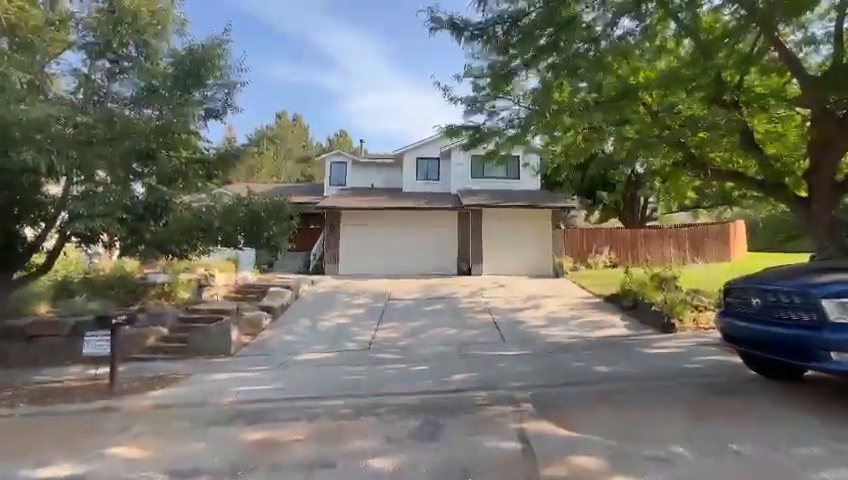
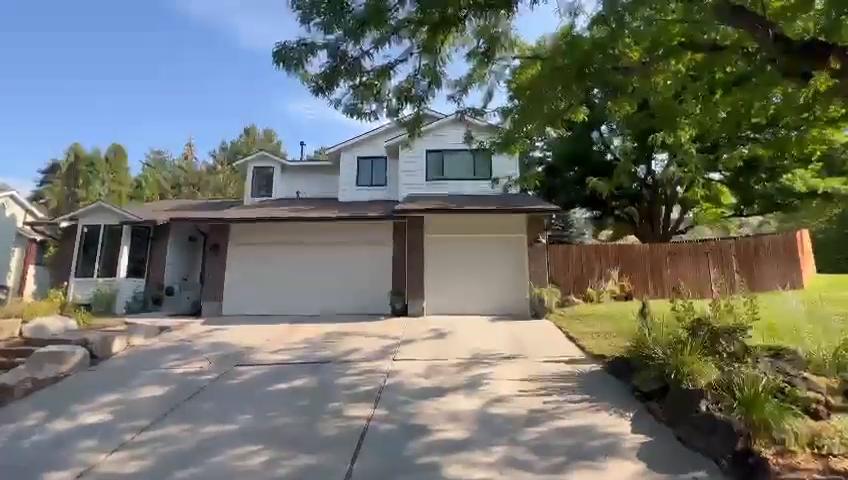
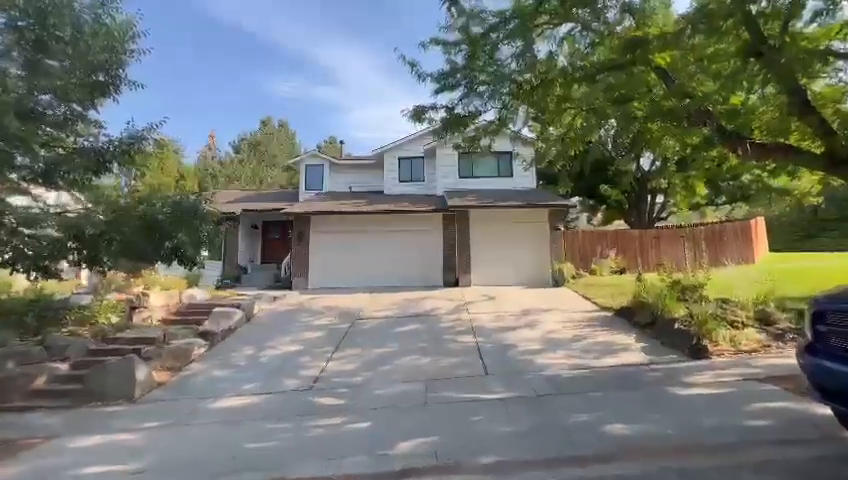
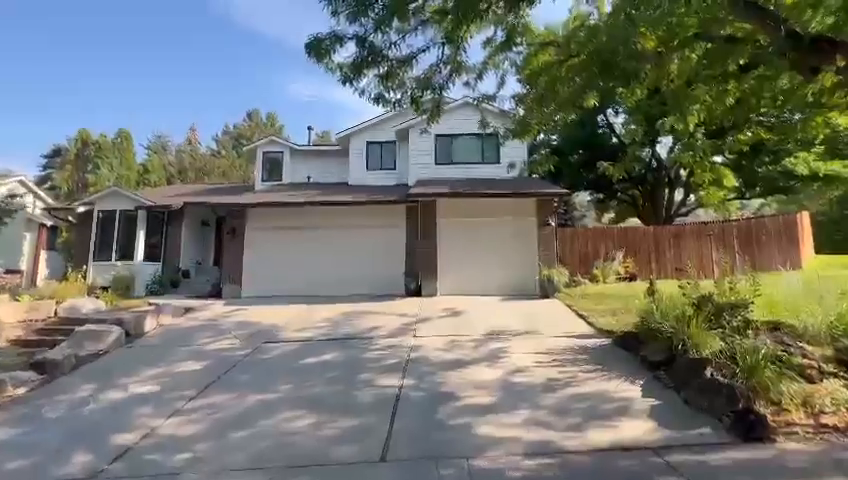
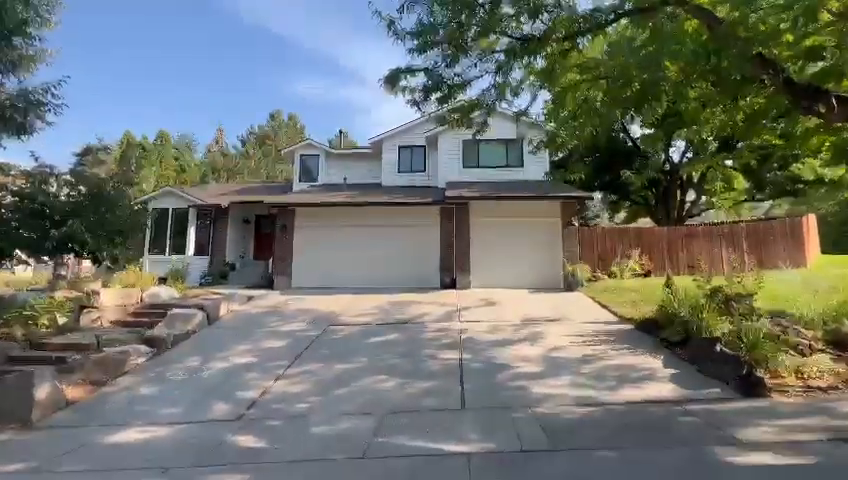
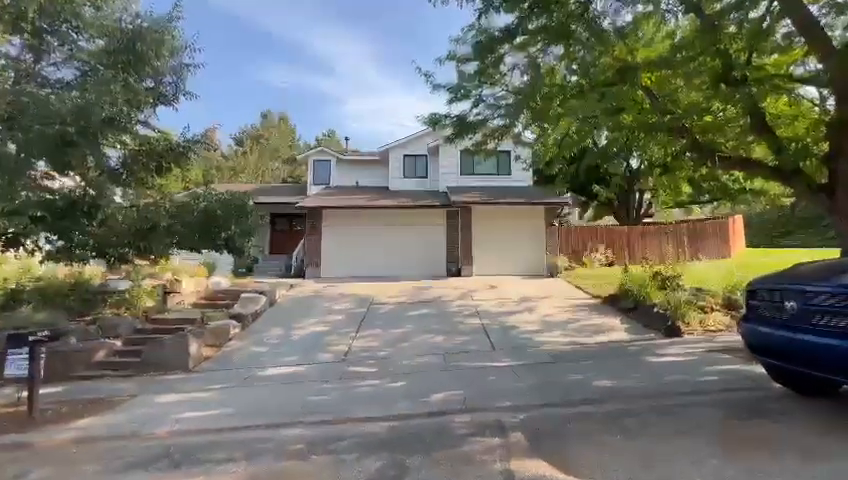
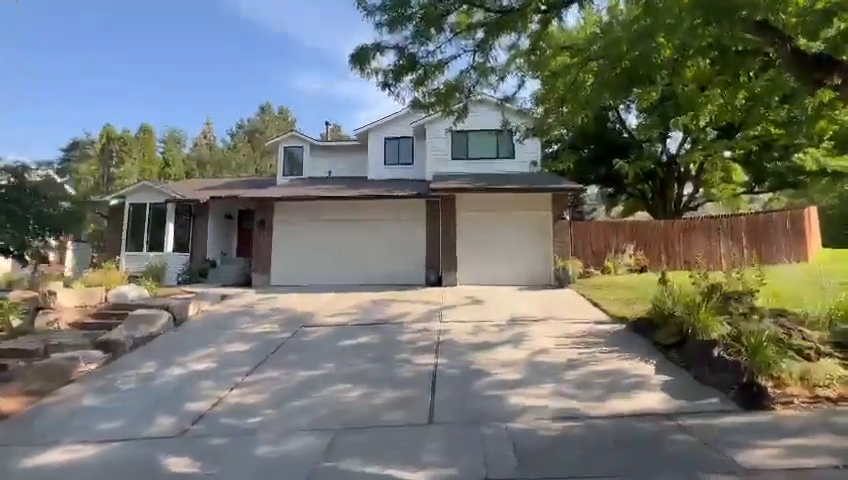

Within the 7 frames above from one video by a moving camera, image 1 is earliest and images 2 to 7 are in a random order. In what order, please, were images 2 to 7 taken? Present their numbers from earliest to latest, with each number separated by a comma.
6, 3, 5, 7, 4, 2
